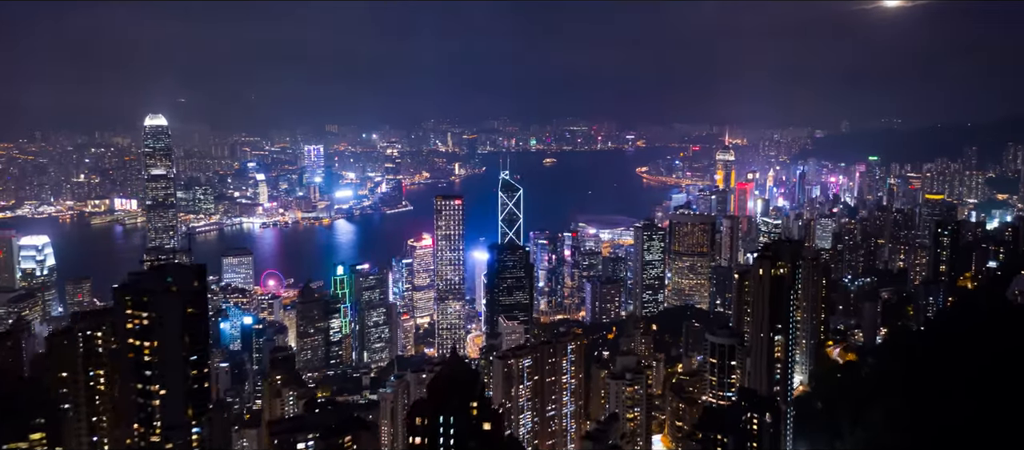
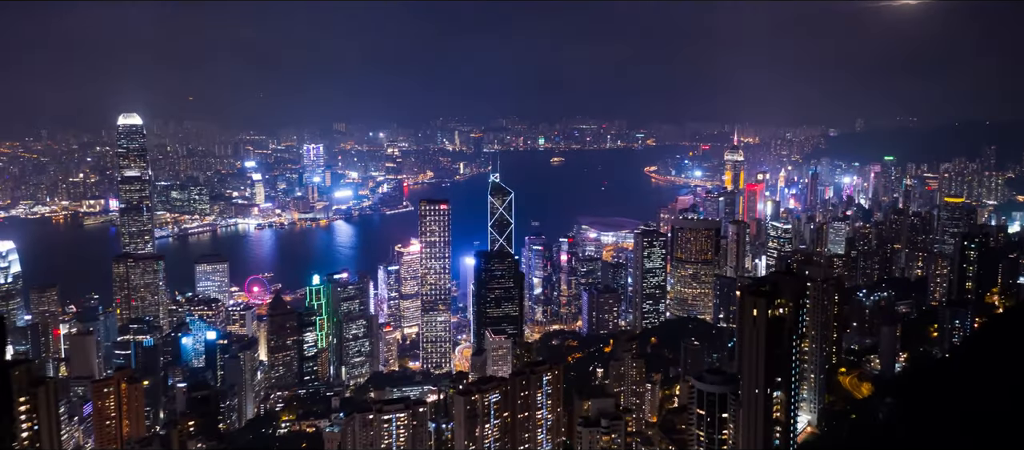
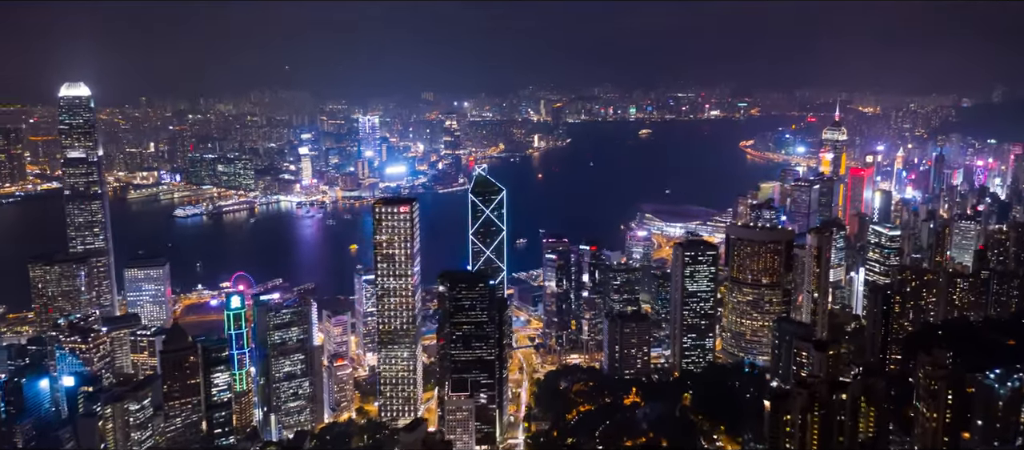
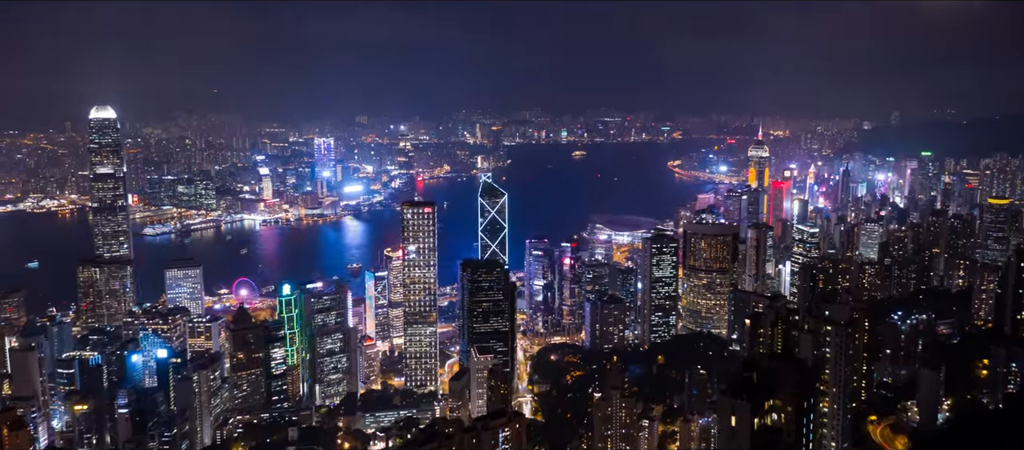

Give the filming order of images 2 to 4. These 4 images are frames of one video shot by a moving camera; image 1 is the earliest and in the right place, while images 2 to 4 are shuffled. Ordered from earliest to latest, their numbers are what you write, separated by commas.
2, 4, 3
